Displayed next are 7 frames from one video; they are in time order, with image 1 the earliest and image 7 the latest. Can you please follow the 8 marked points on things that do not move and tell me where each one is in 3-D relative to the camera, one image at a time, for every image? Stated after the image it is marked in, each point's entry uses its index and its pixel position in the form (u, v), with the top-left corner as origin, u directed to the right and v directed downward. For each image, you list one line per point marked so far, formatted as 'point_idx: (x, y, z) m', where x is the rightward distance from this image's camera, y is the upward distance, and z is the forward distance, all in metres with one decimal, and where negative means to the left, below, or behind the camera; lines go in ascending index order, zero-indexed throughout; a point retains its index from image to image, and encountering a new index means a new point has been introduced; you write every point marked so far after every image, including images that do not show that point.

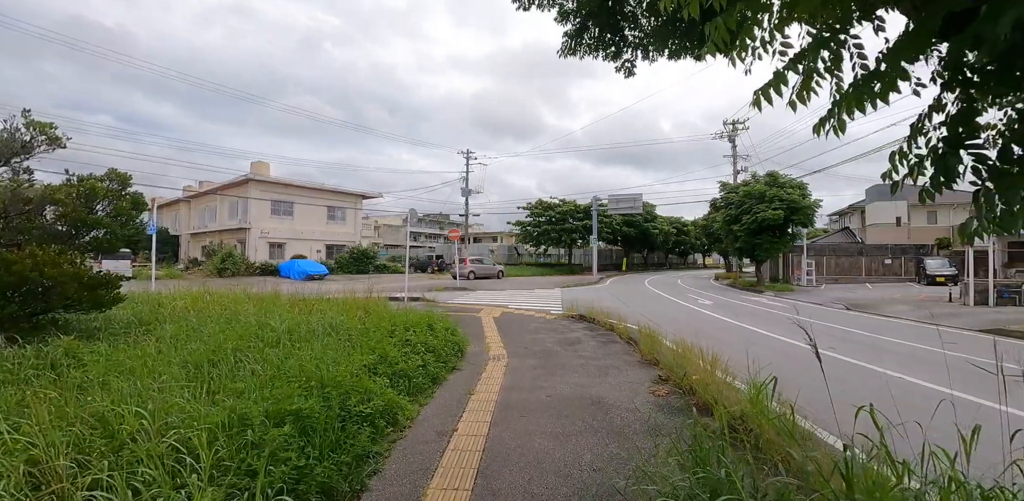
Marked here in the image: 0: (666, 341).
0: (+2.4, -1.5, +7.3) m
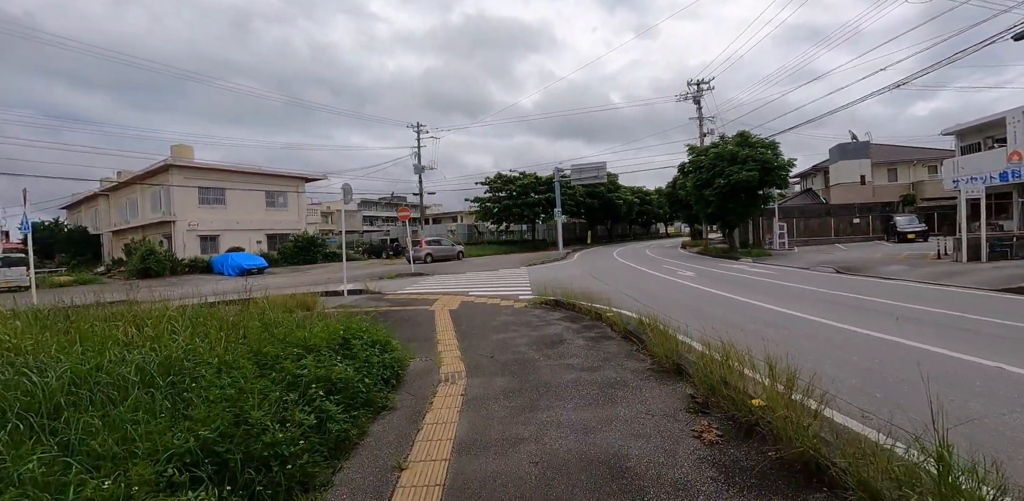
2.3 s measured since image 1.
0: (+2.0, -1.1, +5.4) m
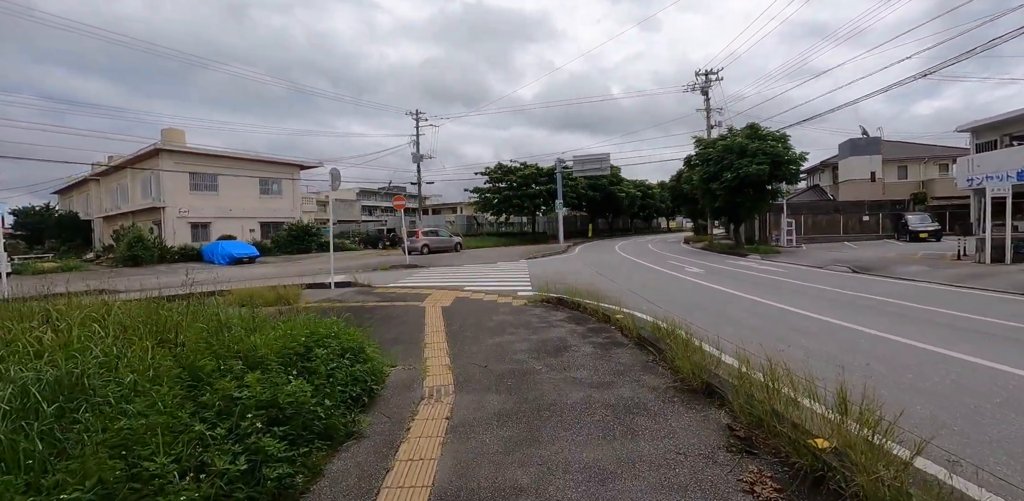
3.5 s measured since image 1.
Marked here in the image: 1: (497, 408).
0: (+2.0, -1.0, +4.6) m
1: (-0.1, -1.3, +3.9) m
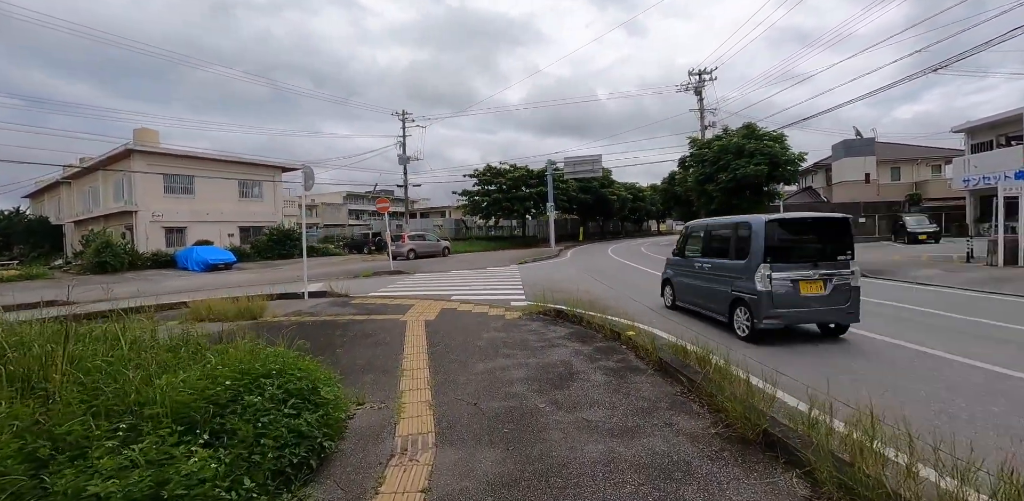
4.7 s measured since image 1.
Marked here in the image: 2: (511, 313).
0: (+1.9, -1.1, +3.6) m
1: (-0.1, -1.4, +2.9) m
2: (0.0, -1.1, +8.0) m
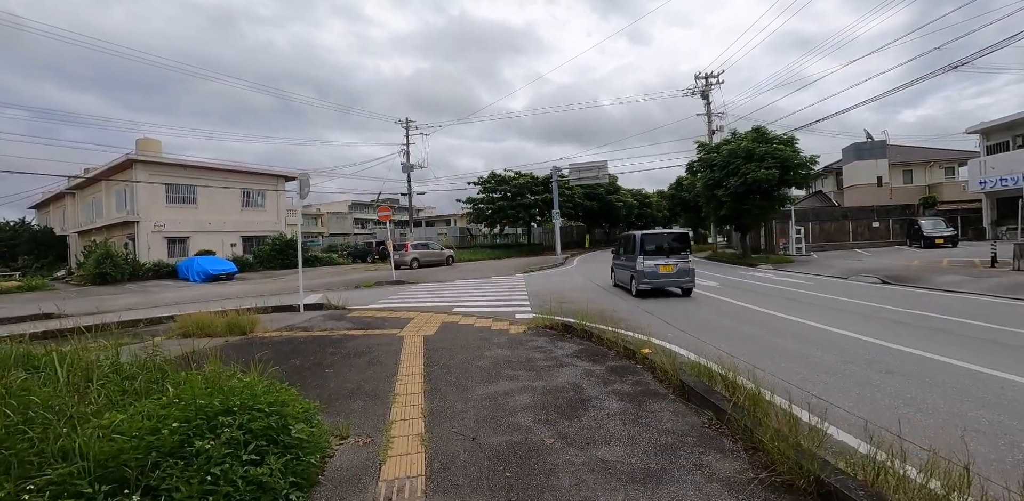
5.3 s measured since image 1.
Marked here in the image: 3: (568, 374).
0: (+2.0, -1.2, +3.1) m
1: (-0.1, -1.5, +2.4) m
2: (+0.1, -1.3, +7.5) m
3: (+0.6, -1.3, +5.0) m
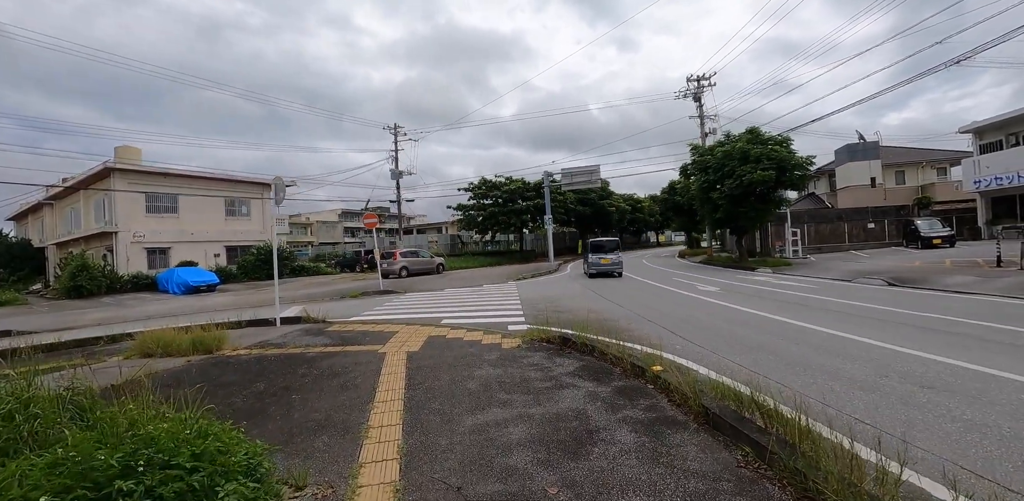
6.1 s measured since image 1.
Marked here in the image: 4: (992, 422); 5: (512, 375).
0: (+1.9, -1.2, +2.5) m
1: (-0.1, -1.5, +1.7) m
2: (0.0, -1.3, +6.9) m
3: (+0.6, -1.4, +4.3) m
4: (+3.8, -1.4, +3.6) m
5: (0.0, -1.4, +5.1) m
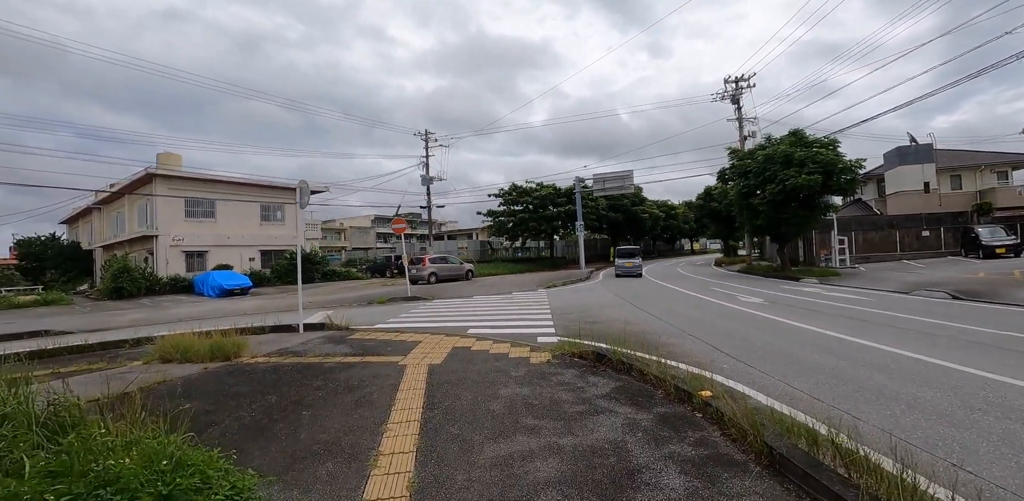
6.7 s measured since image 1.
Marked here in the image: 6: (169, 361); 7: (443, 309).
0: (+2.0, -1.2, +1.9) m
1: (-0.1, -1.5, +1.2) m
2: (+0.3, -1.4, +6.4) m
3: (+0.8, -1.4, +3.8) m
4: (+4.0, -1.4, +2.9) m
5: (+0.3, -1.4, +4.6) m
6: (-5.1, -1.6, +6.7) m
7: (-2.0, -1.6, +13.1) m
